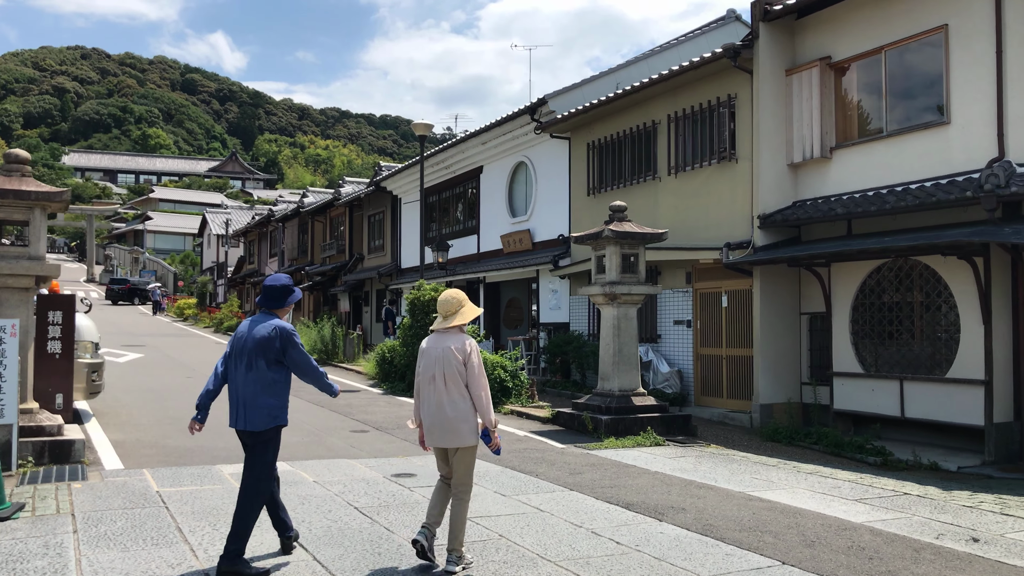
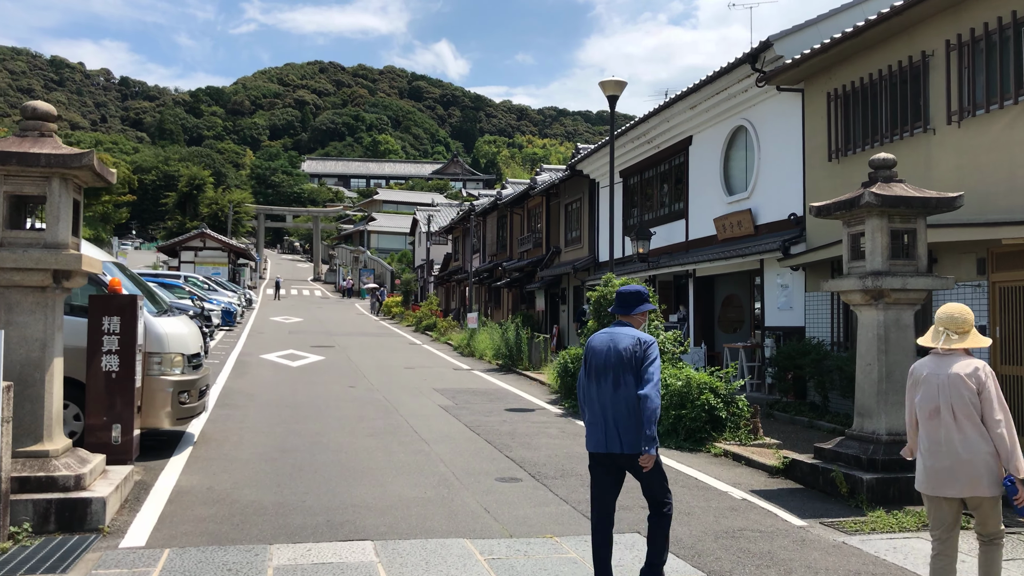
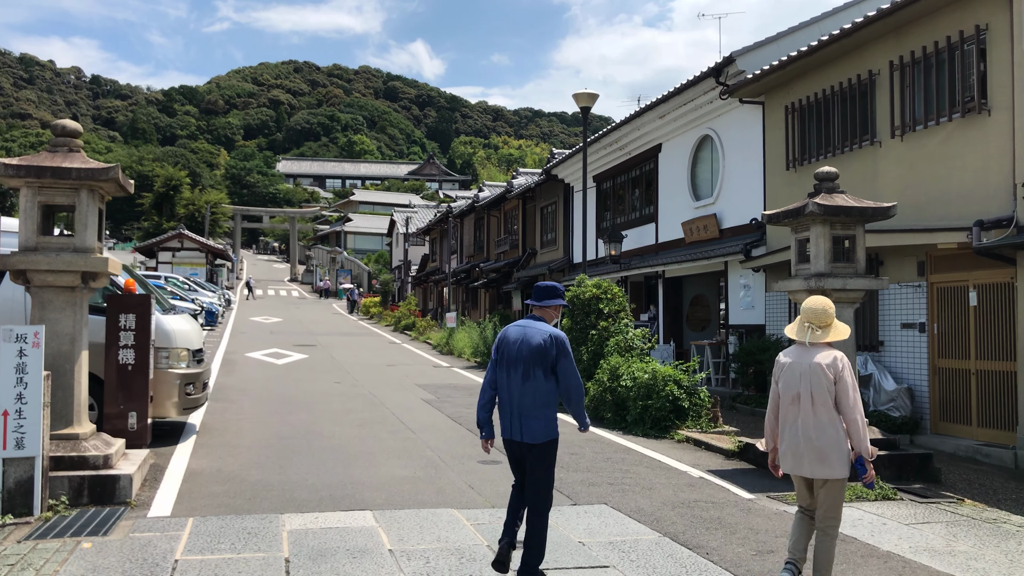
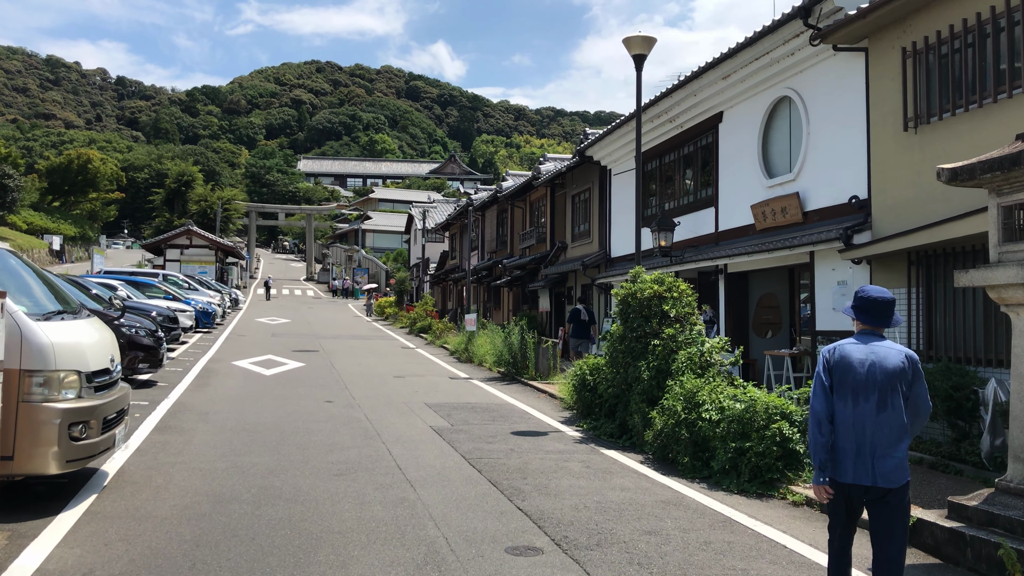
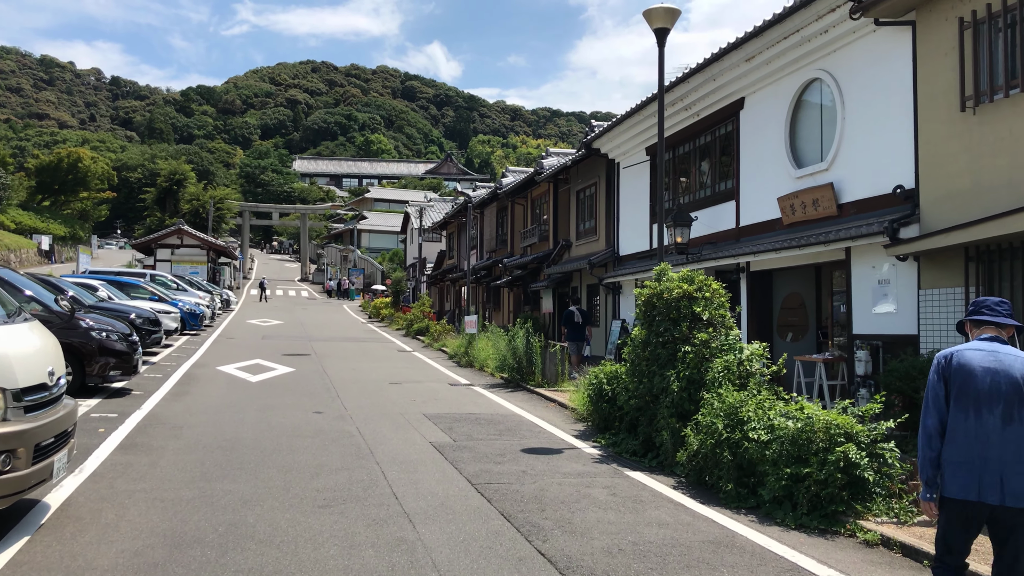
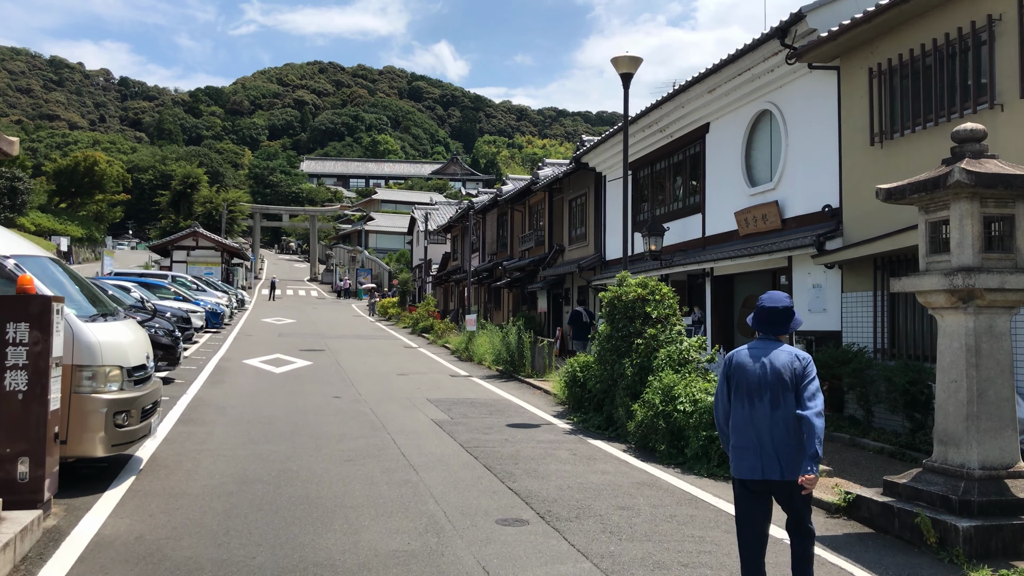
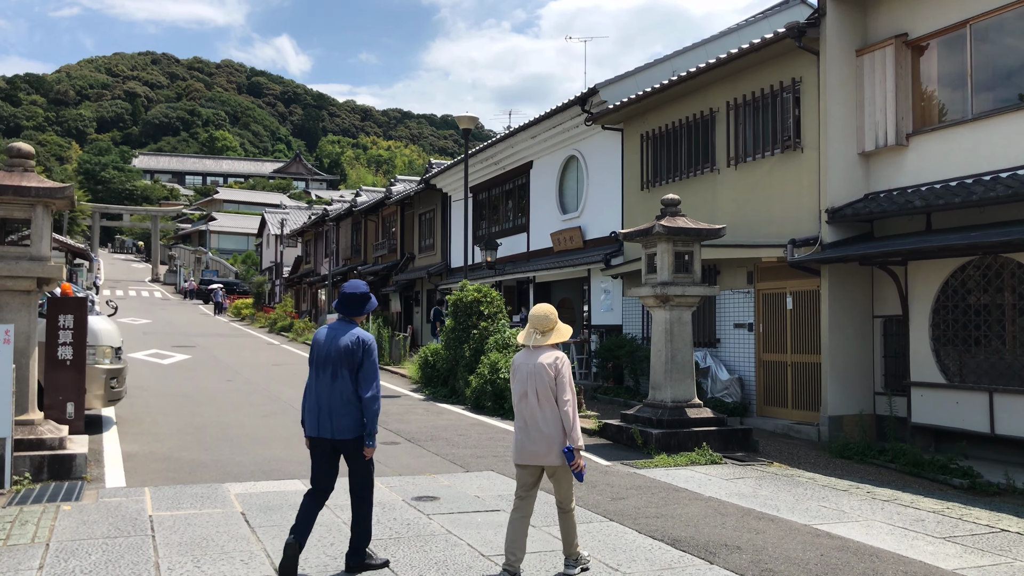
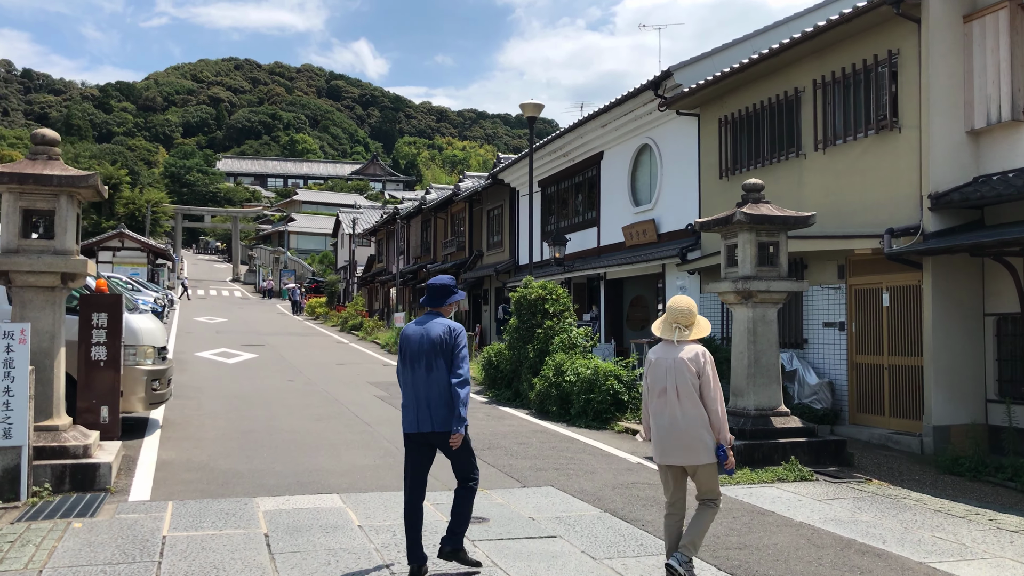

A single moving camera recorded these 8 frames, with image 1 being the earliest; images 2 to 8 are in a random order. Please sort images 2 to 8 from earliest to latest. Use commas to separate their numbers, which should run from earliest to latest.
7, 8, 3, 2, 6, 4, 5
